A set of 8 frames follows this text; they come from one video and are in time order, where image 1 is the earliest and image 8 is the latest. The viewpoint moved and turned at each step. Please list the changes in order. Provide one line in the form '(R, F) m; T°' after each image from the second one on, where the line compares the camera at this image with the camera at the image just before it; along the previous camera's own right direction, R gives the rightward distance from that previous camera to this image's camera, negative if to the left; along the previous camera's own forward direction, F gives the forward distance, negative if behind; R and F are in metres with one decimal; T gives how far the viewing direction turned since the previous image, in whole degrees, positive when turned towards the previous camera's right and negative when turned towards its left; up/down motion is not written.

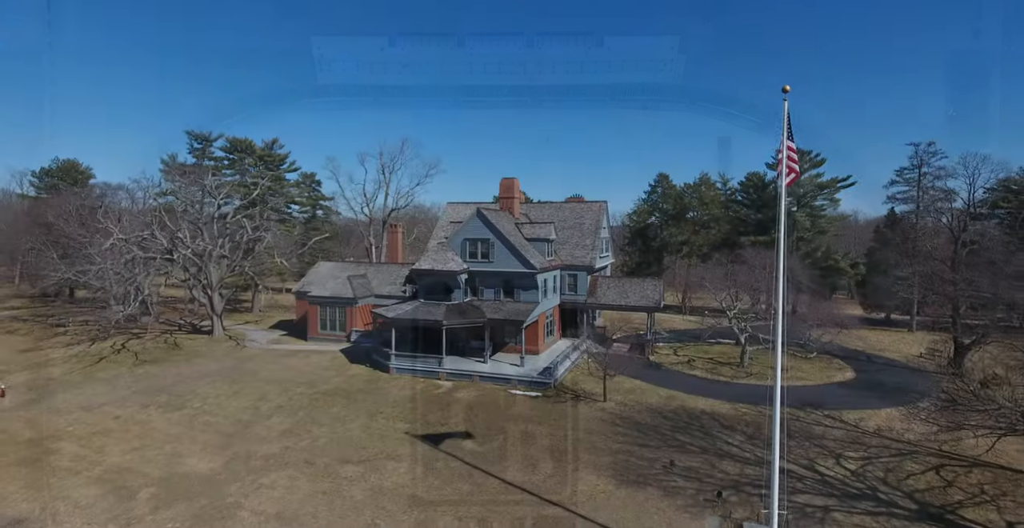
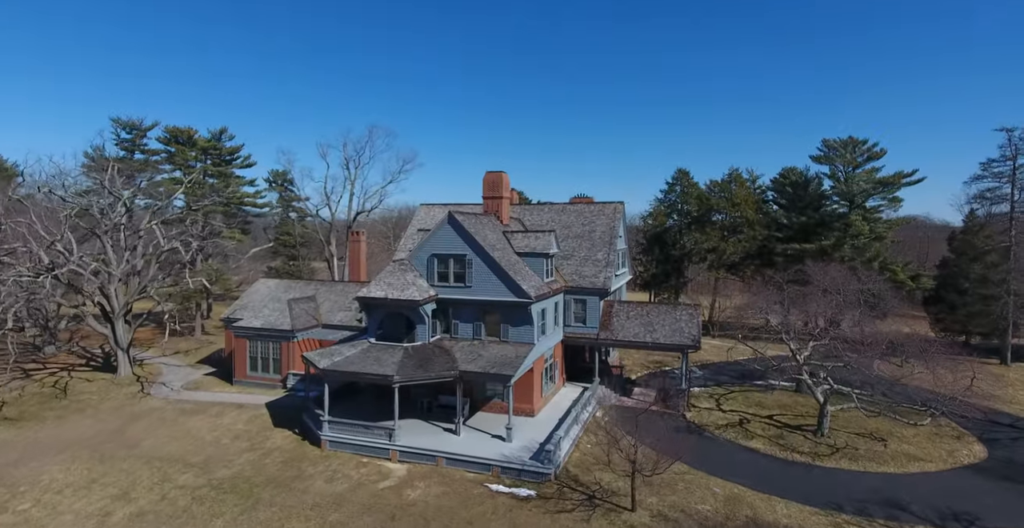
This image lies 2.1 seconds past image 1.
(+0.7, +9.5) m; 0°
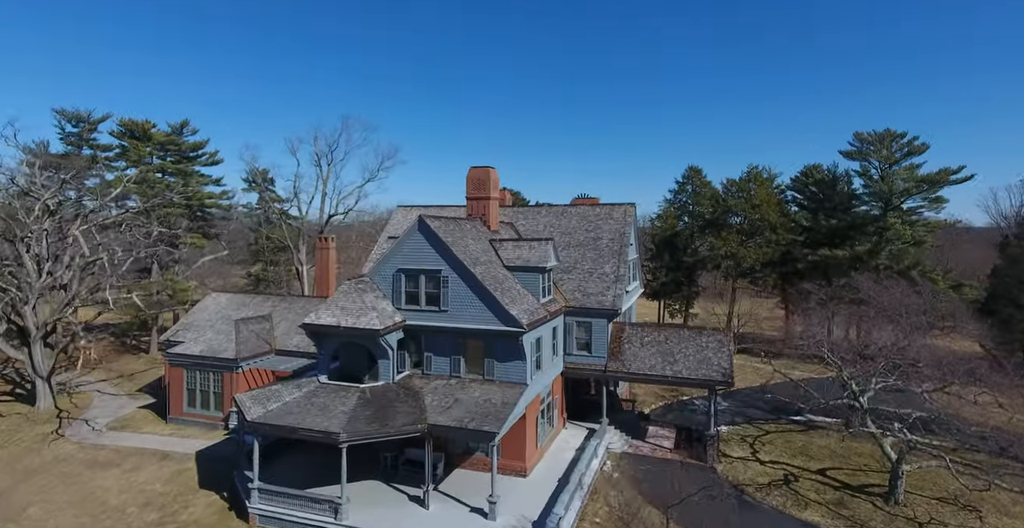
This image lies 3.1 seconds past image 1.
(+0.5, +5.2) m; 0°
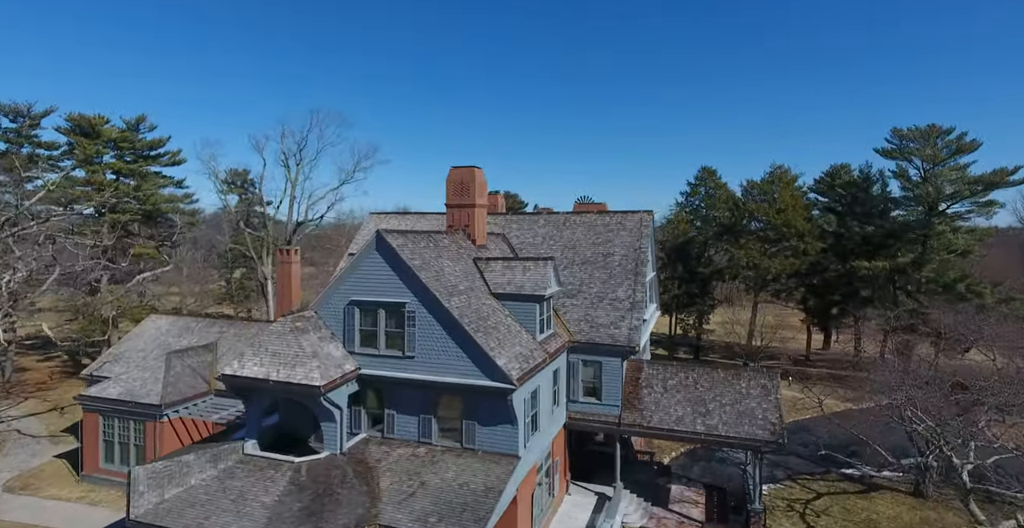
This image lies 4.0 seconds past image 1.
(+0.3, +4.8) m; 0°
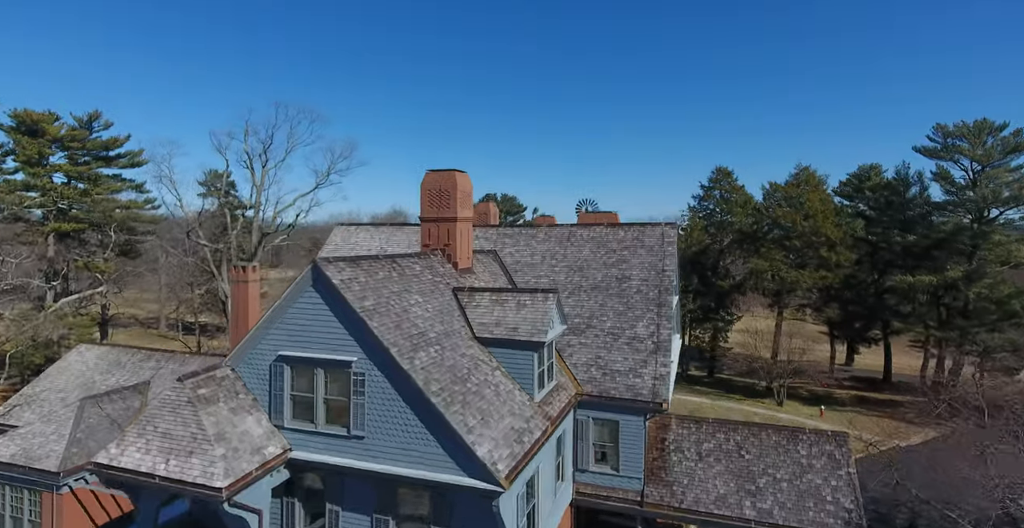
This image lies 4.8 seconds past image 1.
(+0.2, +4.2) m; 0°
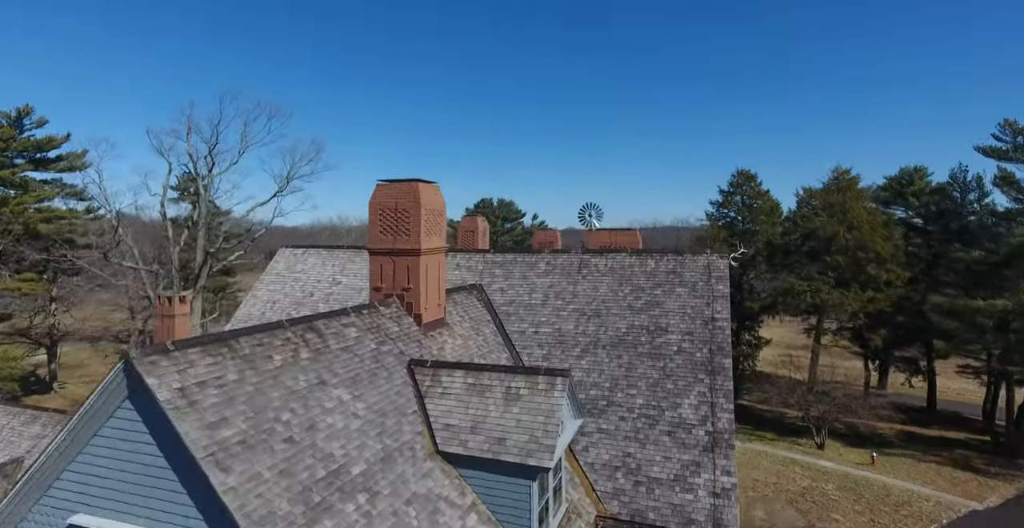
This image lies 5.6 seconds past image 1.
(+0.2, +4.9) m; 0°
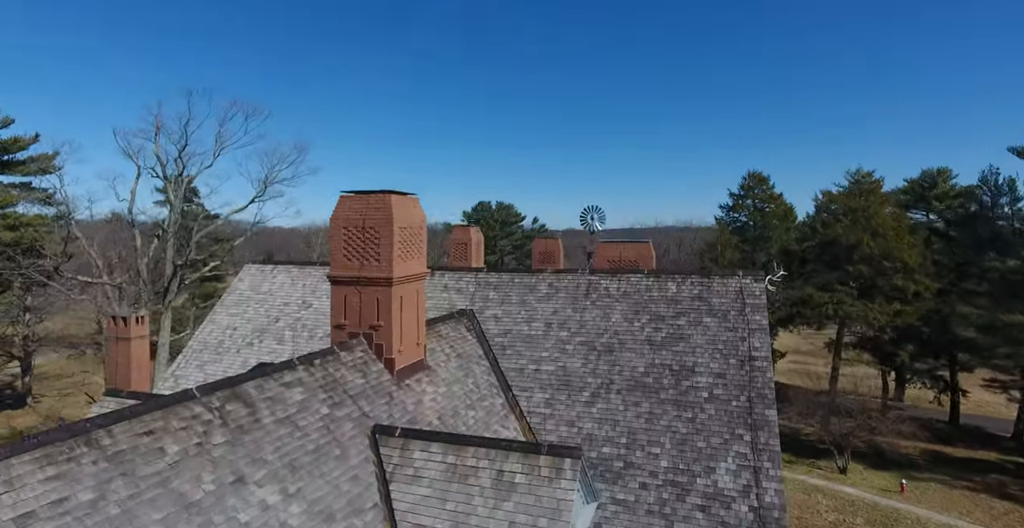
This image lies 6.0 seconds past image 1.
(+0.1, +2.1) m; 0°
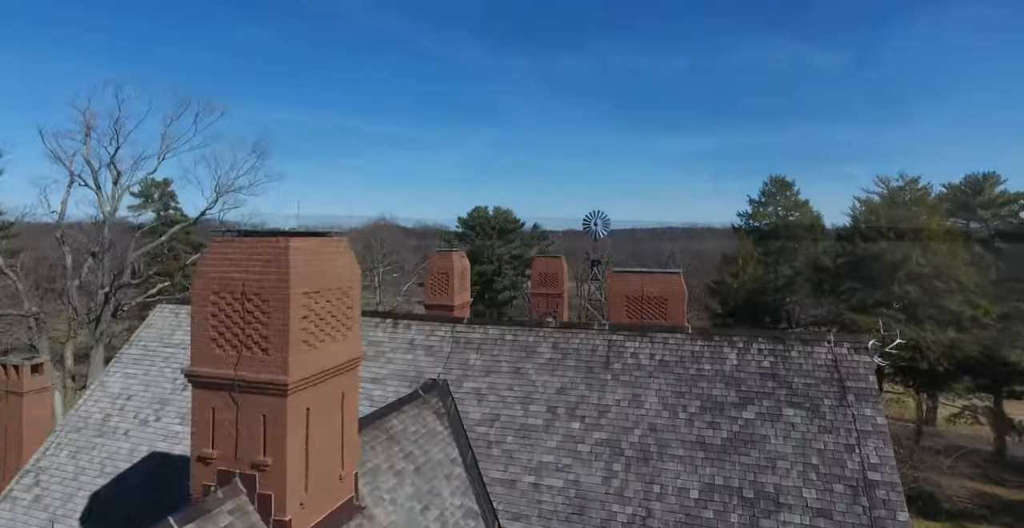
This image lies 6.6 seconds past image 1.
(+0.2, +3.7) m; 0°
